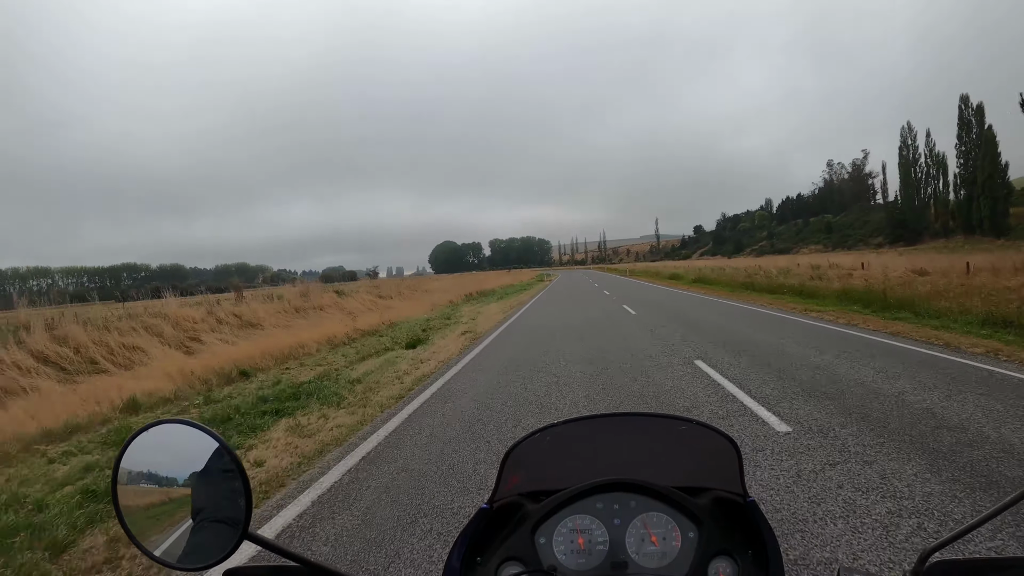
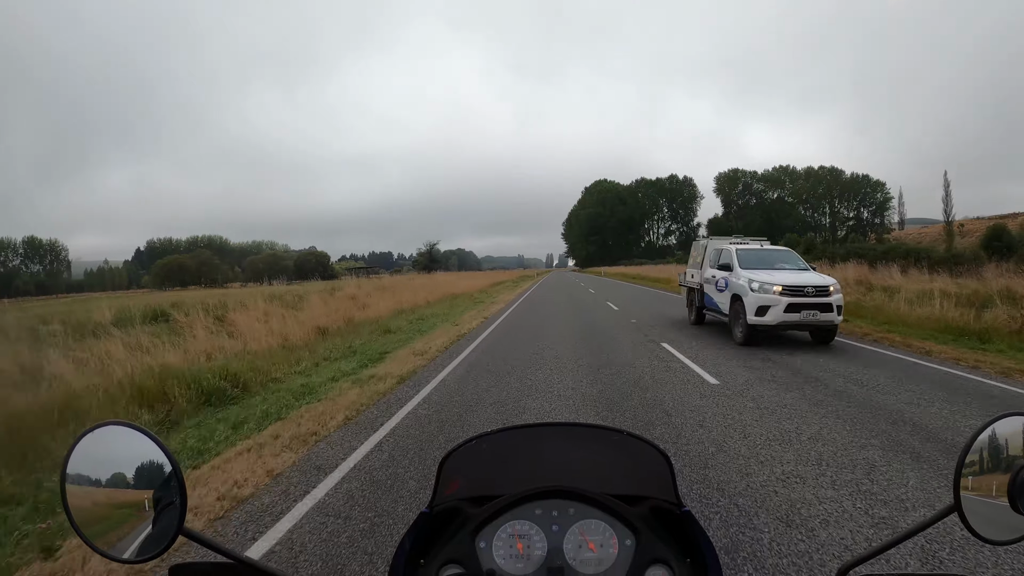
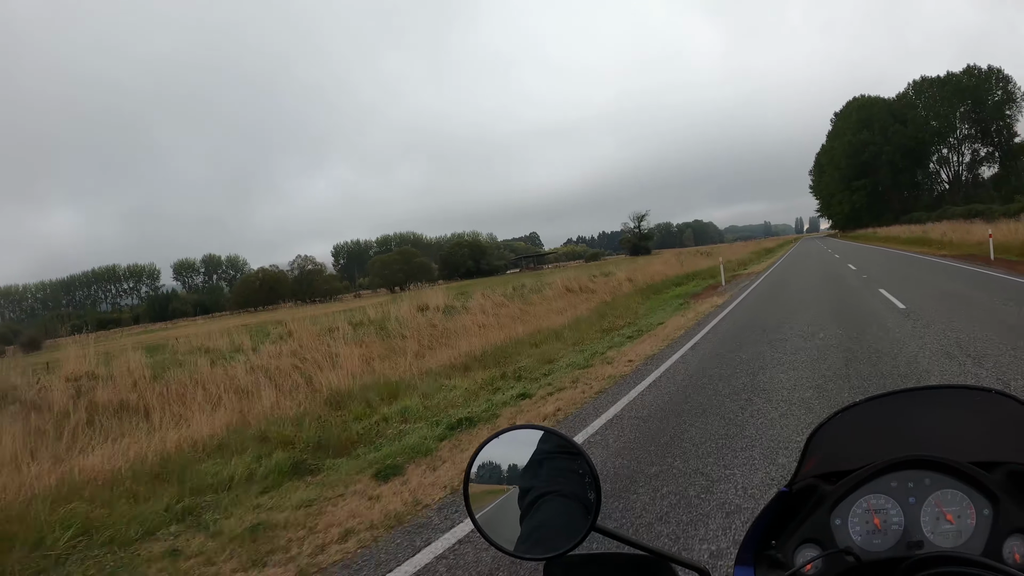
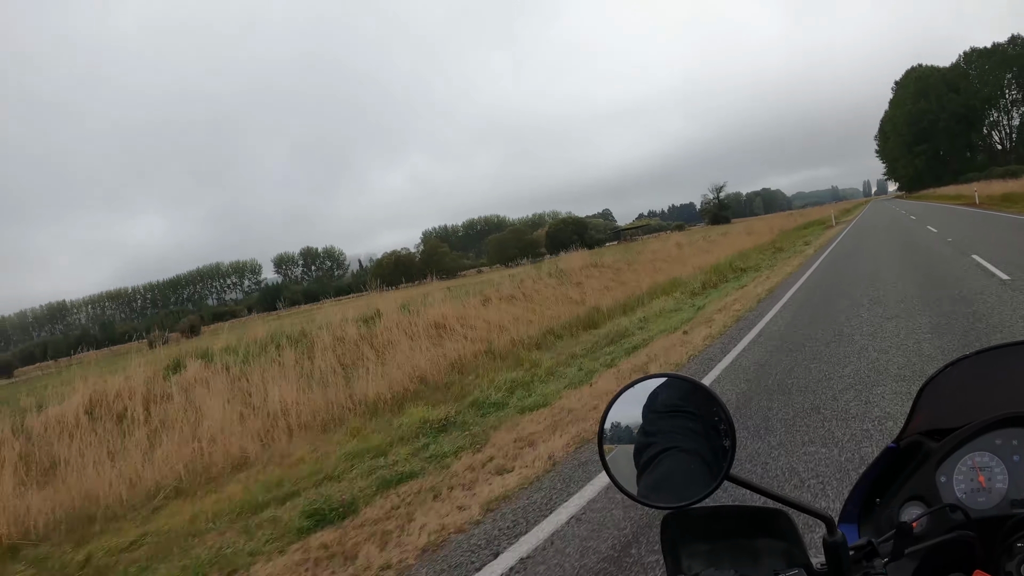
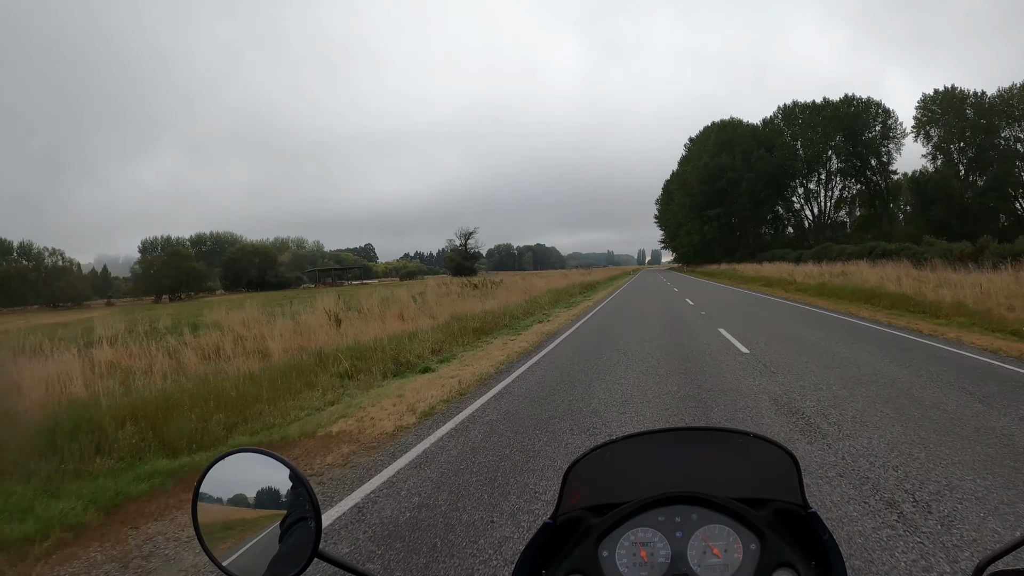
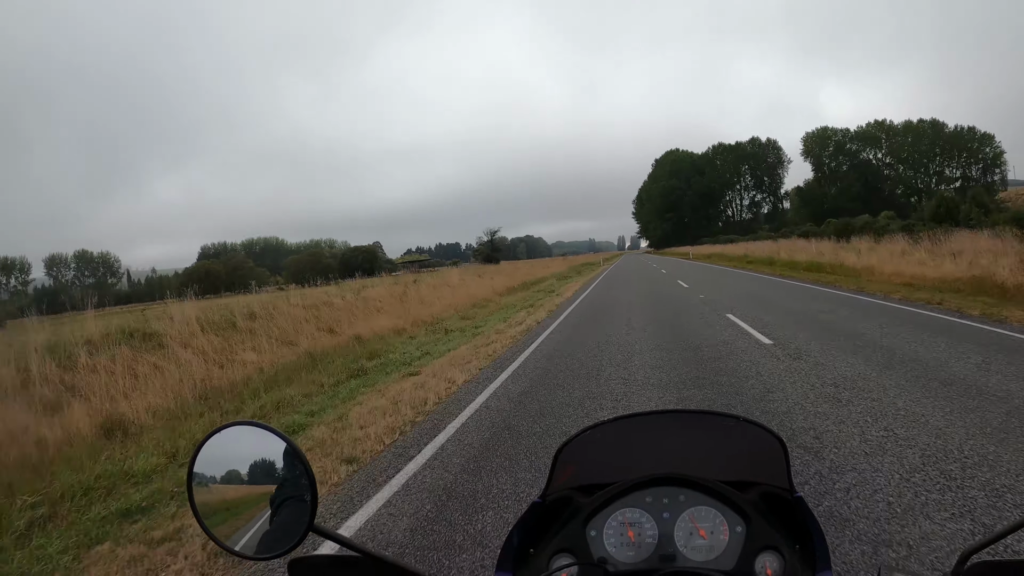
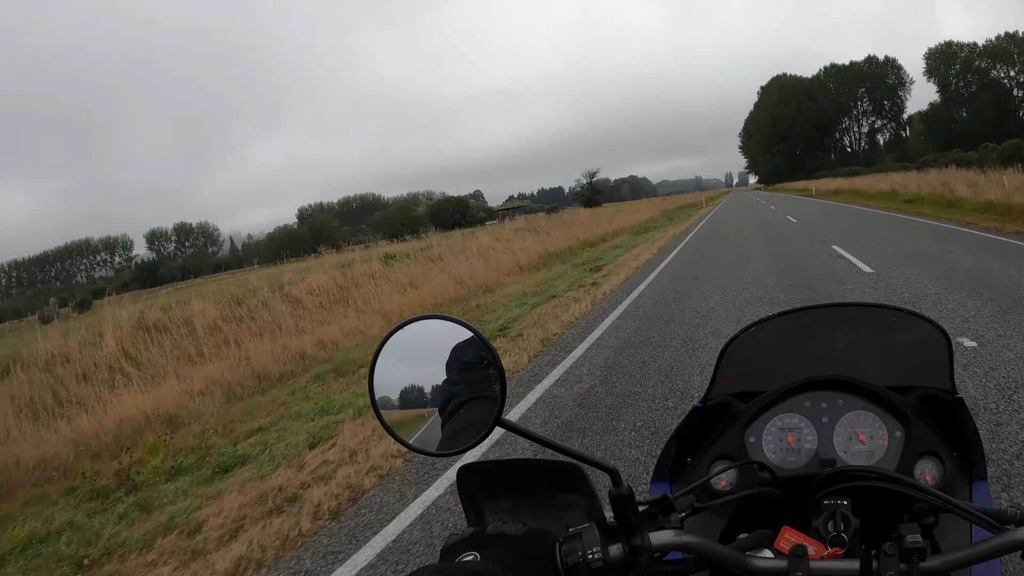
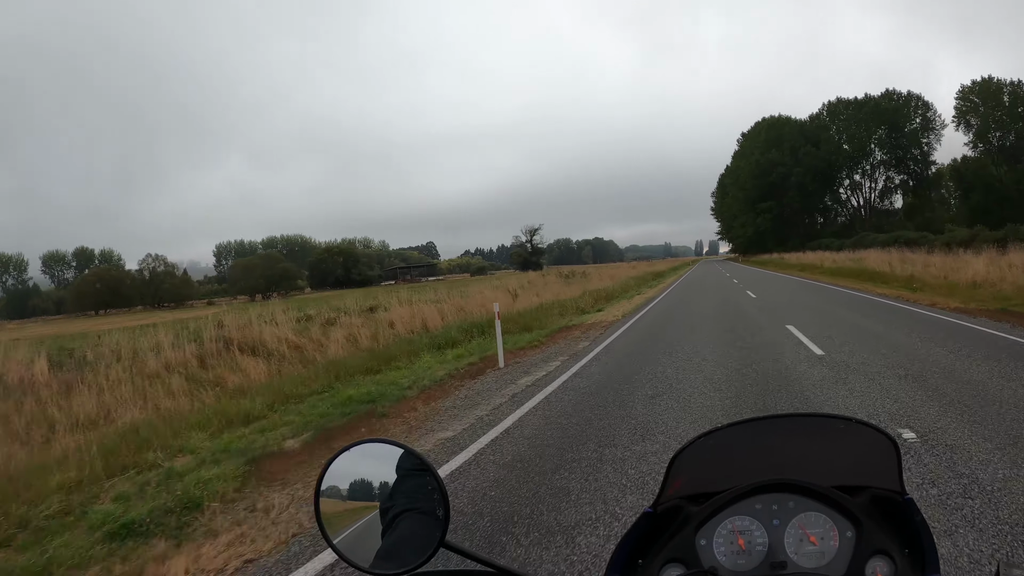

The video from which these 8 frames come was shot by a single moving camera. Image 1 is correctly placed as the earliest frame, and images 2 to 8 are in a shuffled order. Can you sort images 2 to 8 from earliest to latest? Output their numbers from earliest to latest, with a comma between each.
2, 6, 7, 4, 3, 8, 5
